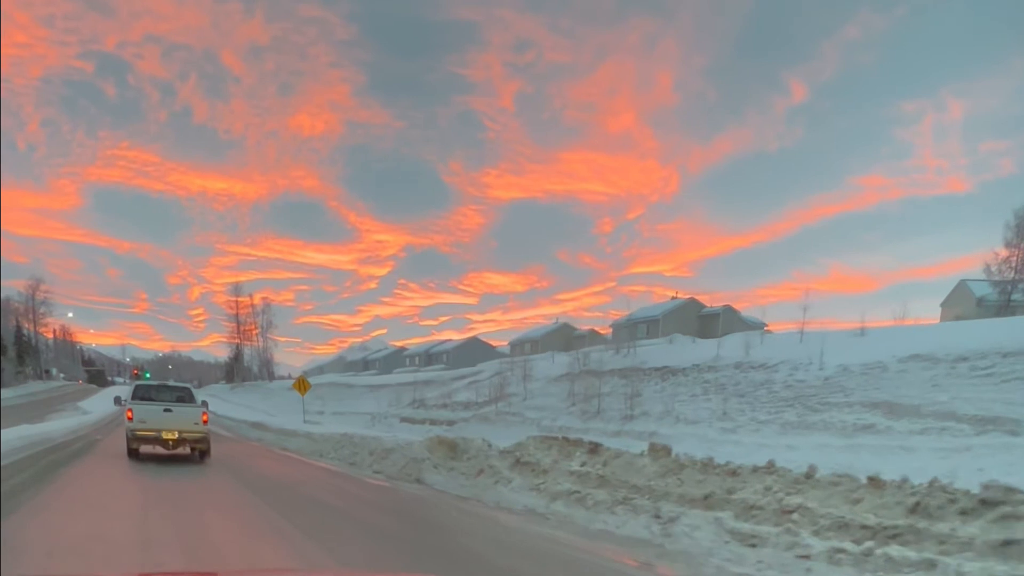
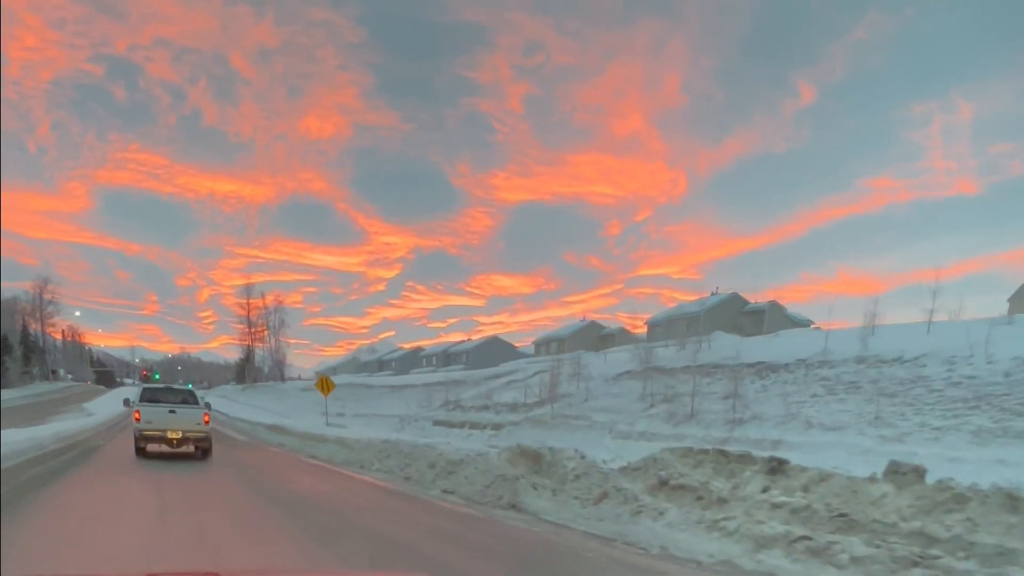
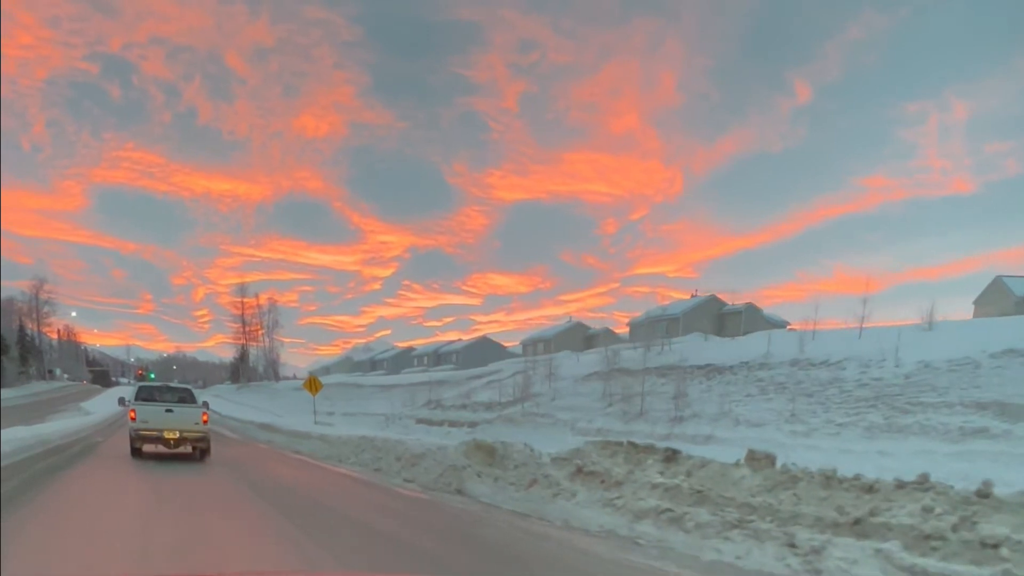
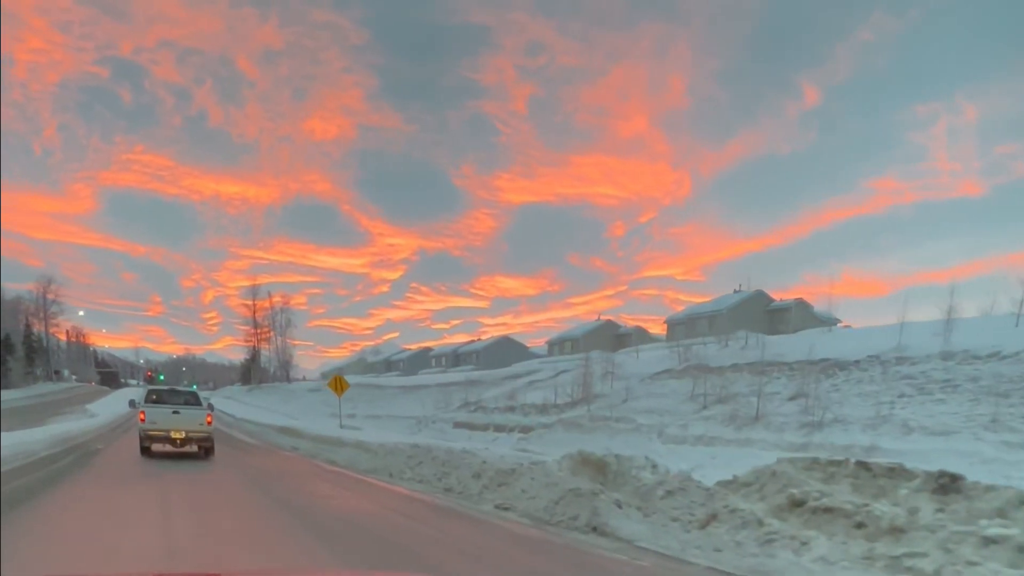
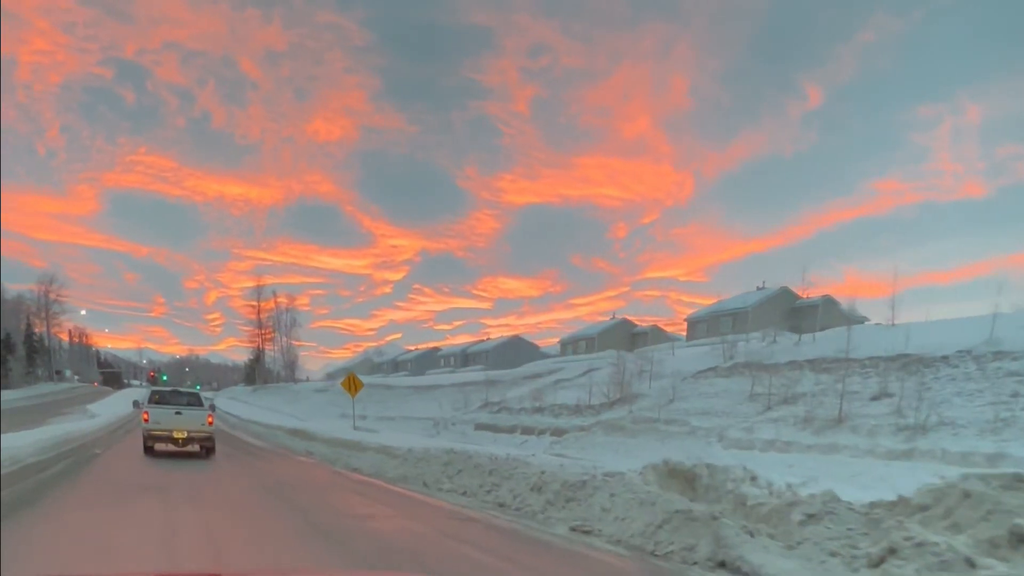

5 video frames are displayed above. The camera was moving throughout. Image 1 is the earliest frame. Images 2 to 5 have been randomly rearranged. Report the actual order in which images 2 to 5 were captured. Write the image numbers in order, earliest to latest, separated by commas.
3, 2, 4, 5
